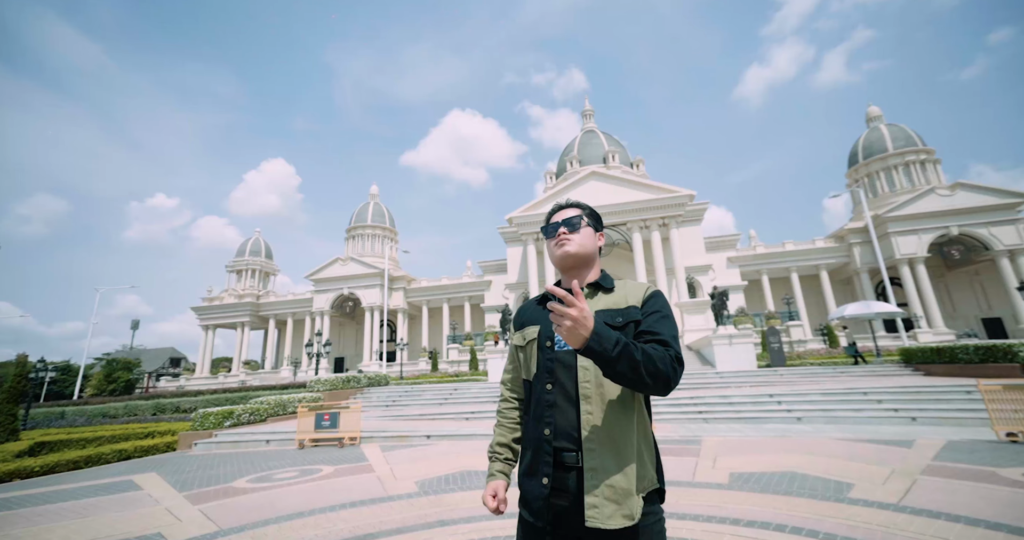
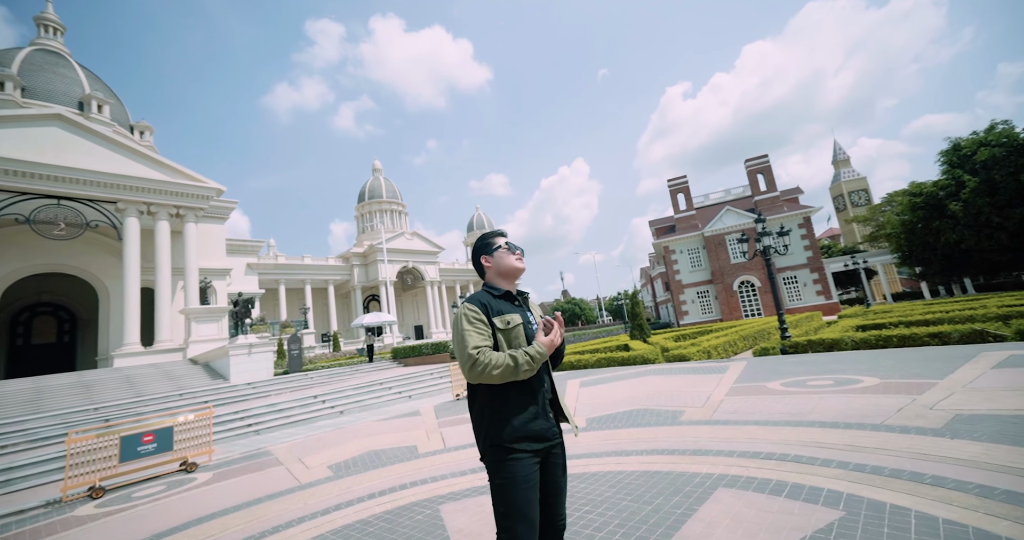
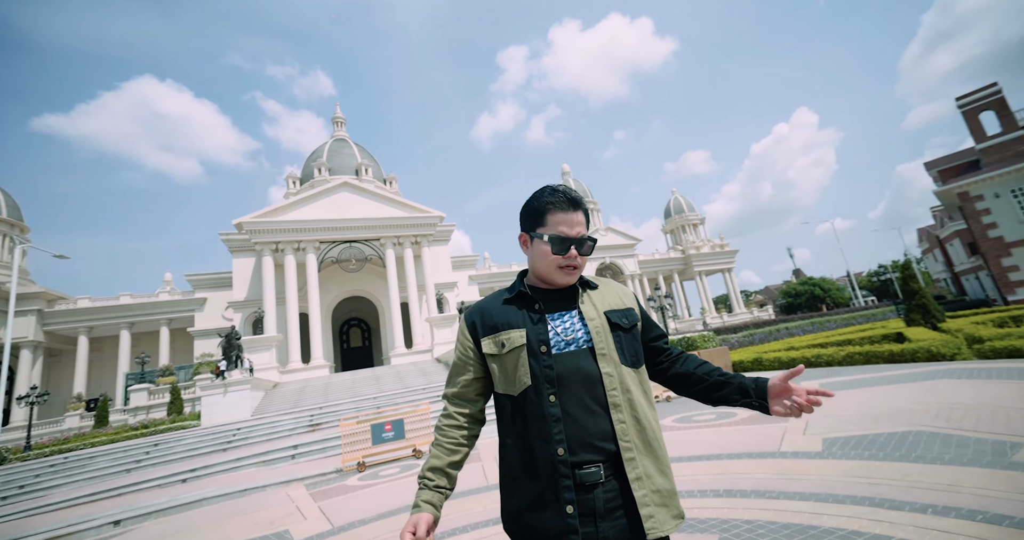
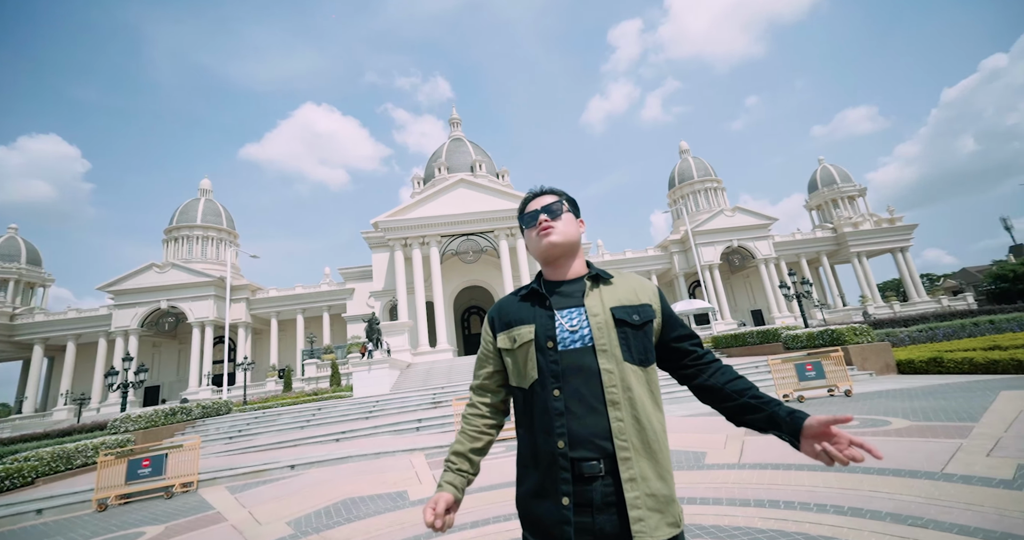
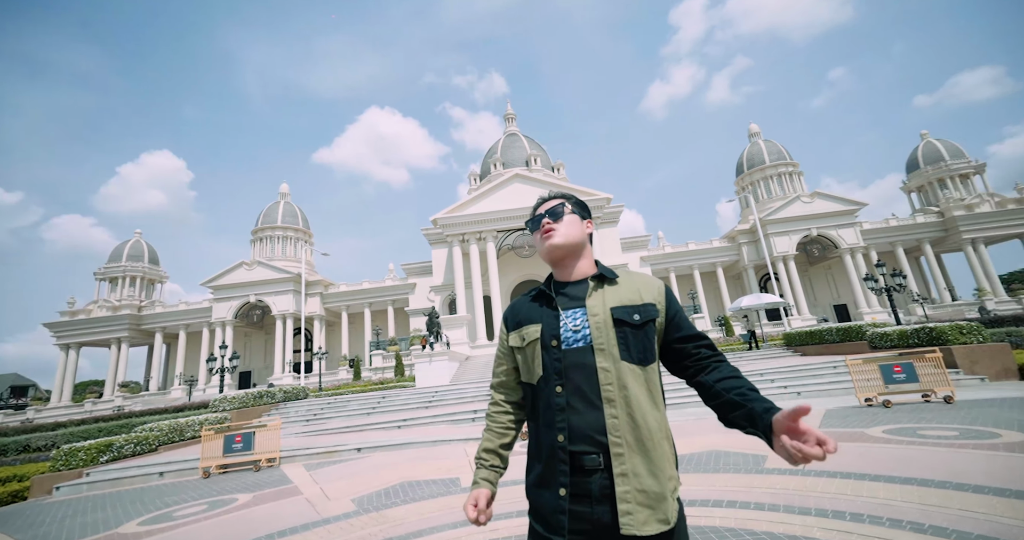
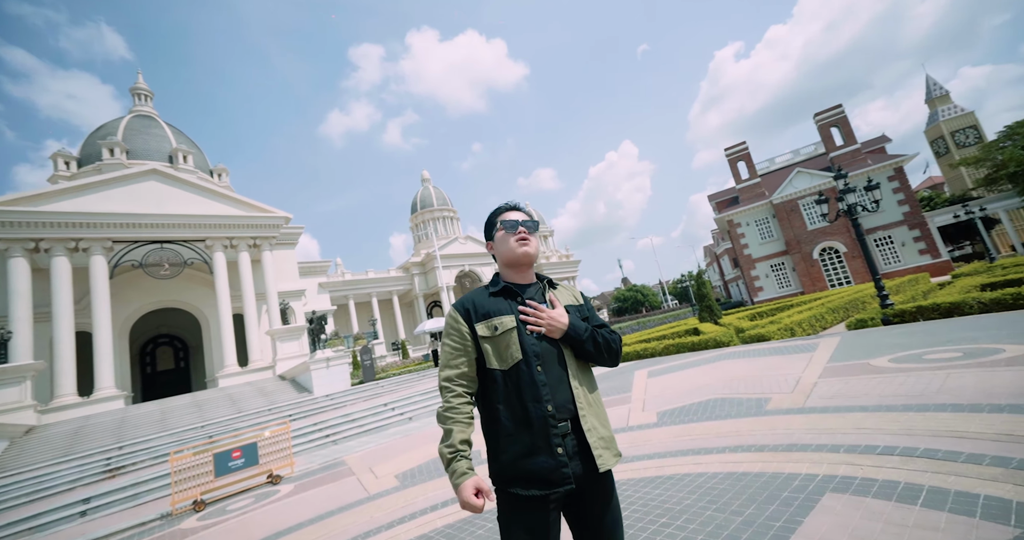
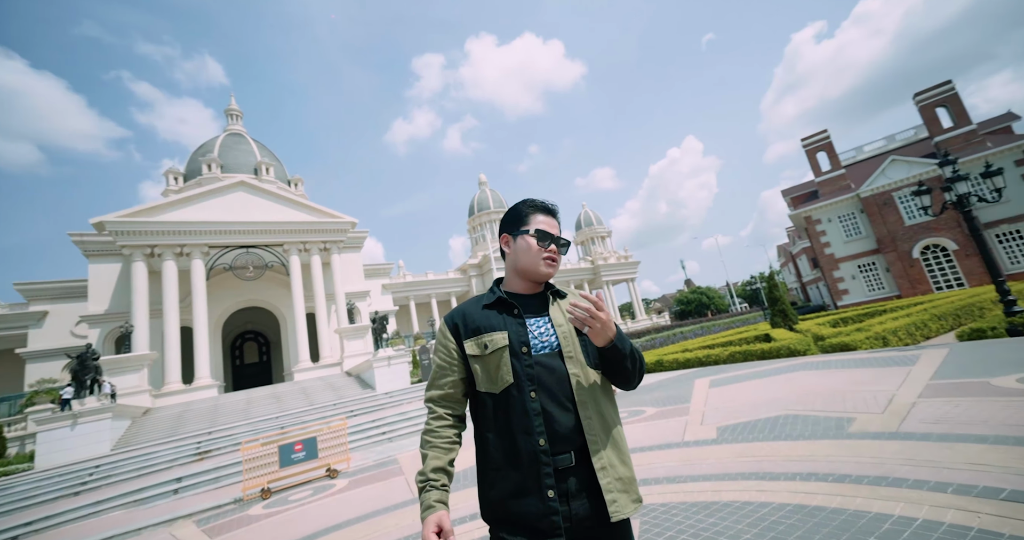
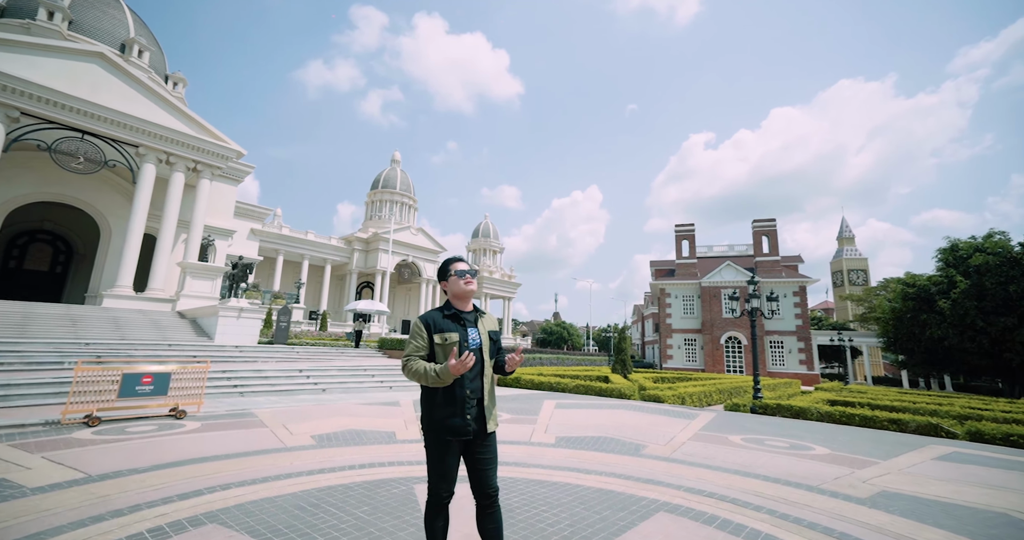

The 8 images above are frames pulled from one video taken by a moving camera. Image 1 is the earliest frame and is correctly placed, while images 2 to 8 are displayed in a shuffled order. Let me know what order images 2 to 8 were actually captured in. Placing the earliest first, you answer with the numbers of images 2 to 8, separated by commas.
5, 4, 3, 7, 6, 2, 8
